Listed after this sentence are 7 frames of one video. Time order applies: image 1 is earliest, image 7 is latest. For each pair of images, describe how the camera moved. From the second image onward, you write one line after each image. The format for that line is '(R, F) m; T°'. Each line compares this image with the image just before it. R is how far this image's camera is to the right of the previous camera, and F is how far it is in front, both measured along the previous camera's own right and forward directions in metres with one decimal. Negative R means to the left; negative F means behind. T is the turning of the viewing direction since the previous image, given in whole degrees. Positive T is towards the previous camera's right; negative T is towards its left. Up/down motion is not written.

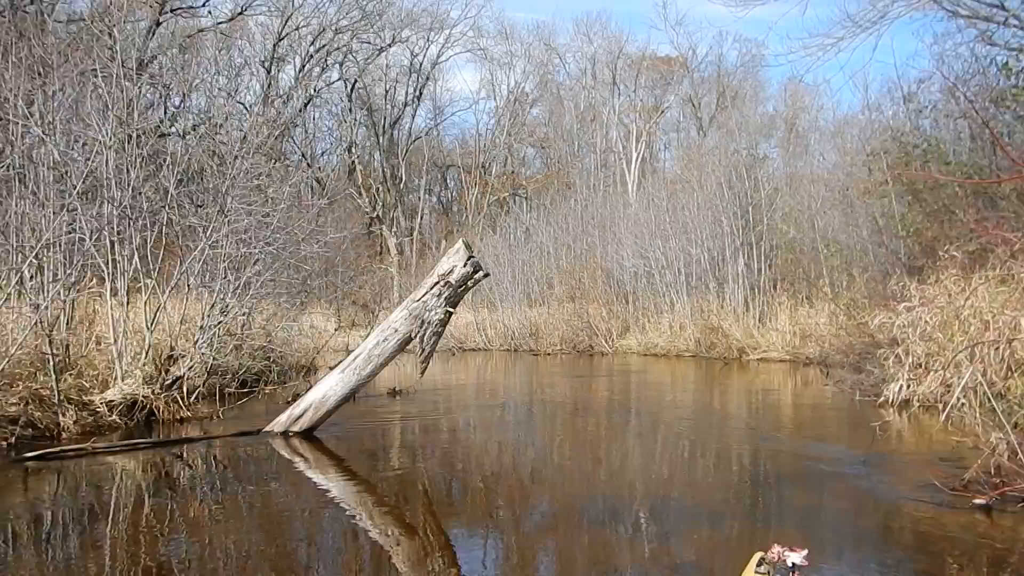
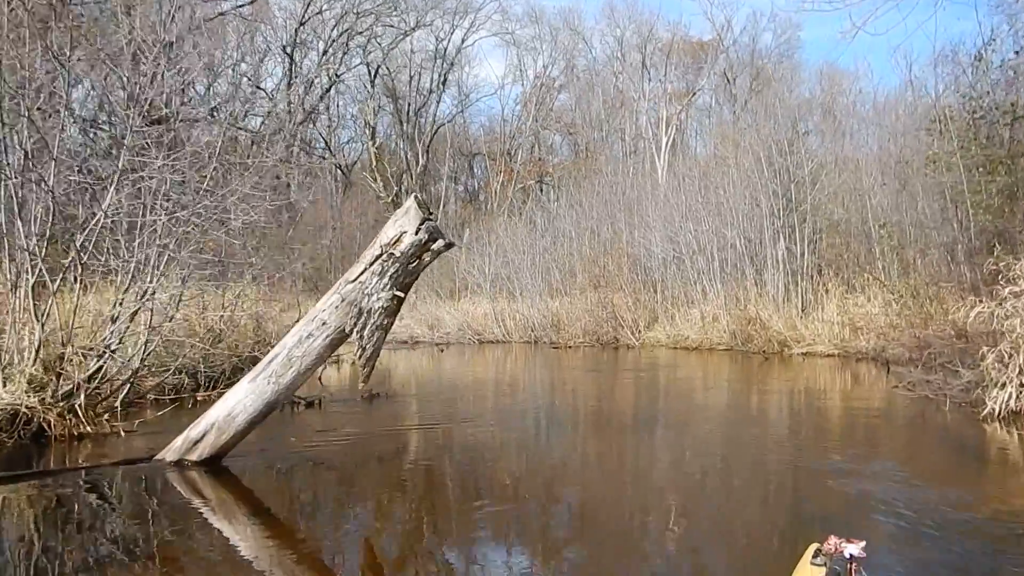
(+0.1, +0.7) m; -2°
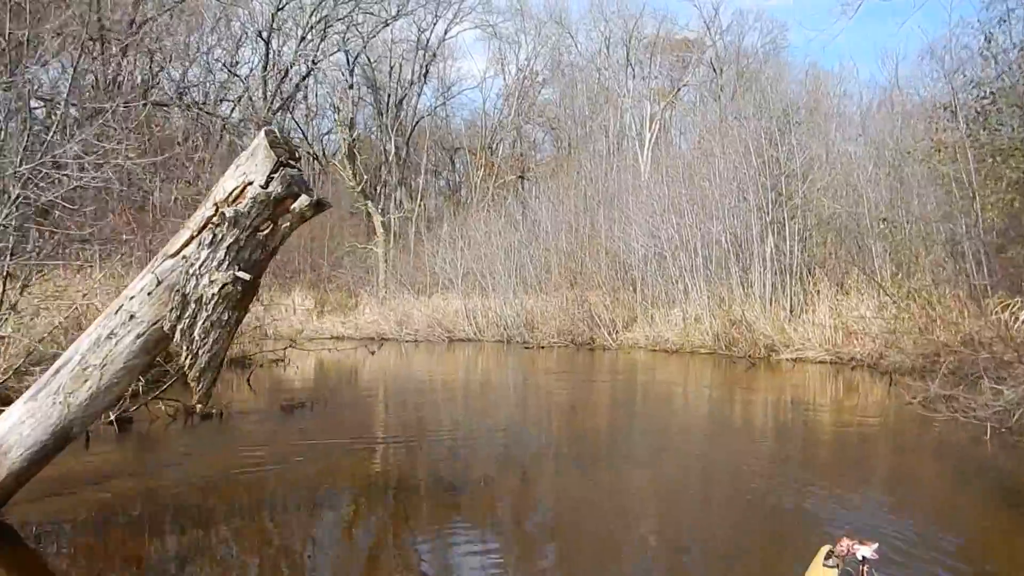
(+0.1, +0.6) m; +1°
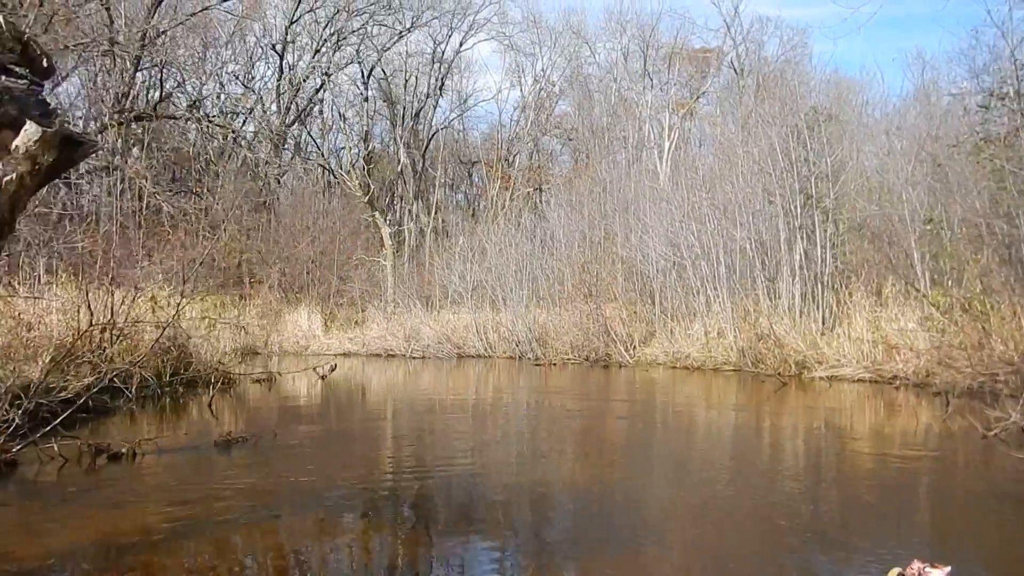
(+0.1, +0.5) m; -2°
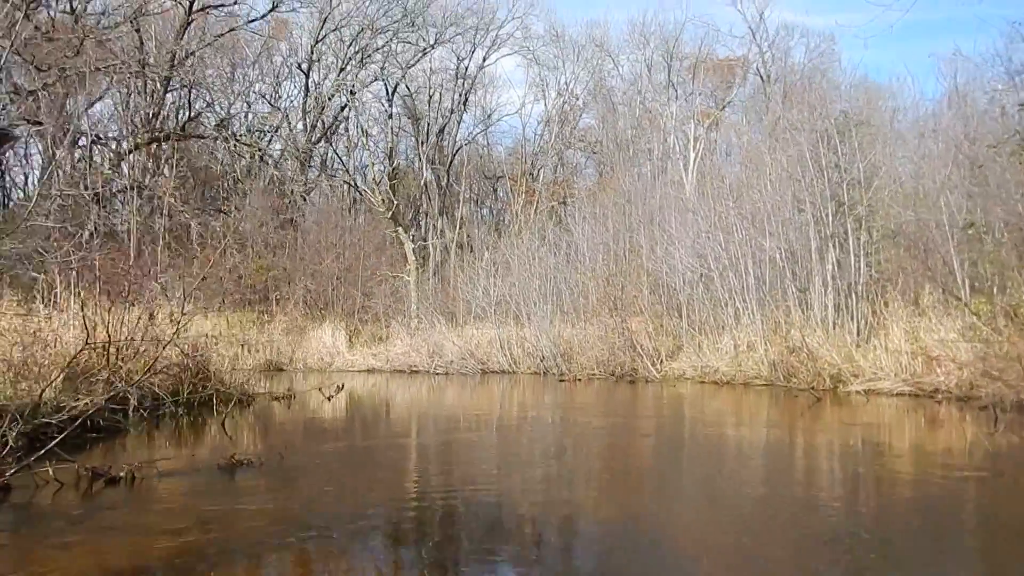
(0.0, +0.2) m; -2°
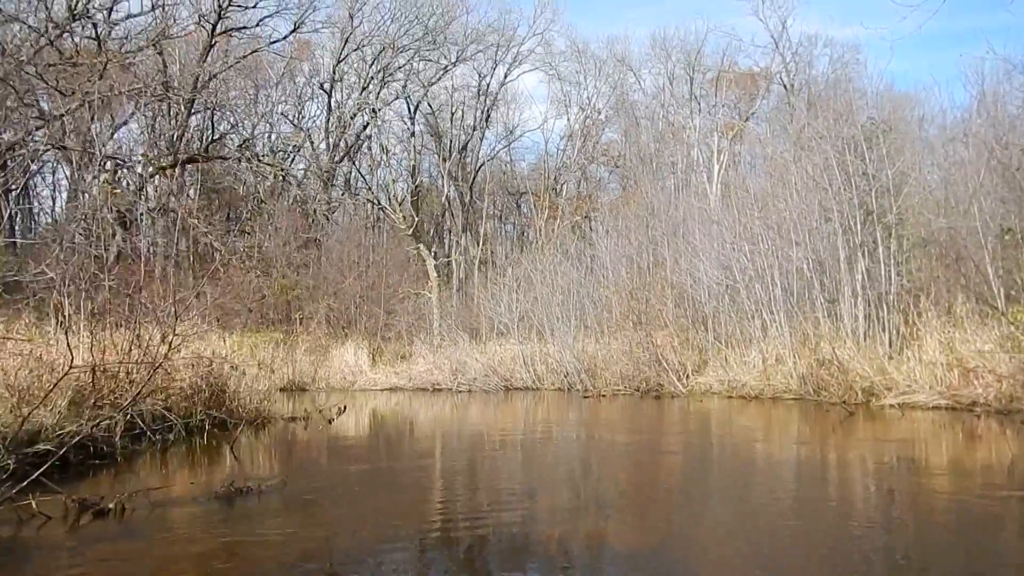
(0.0, +0.1) m; -2°
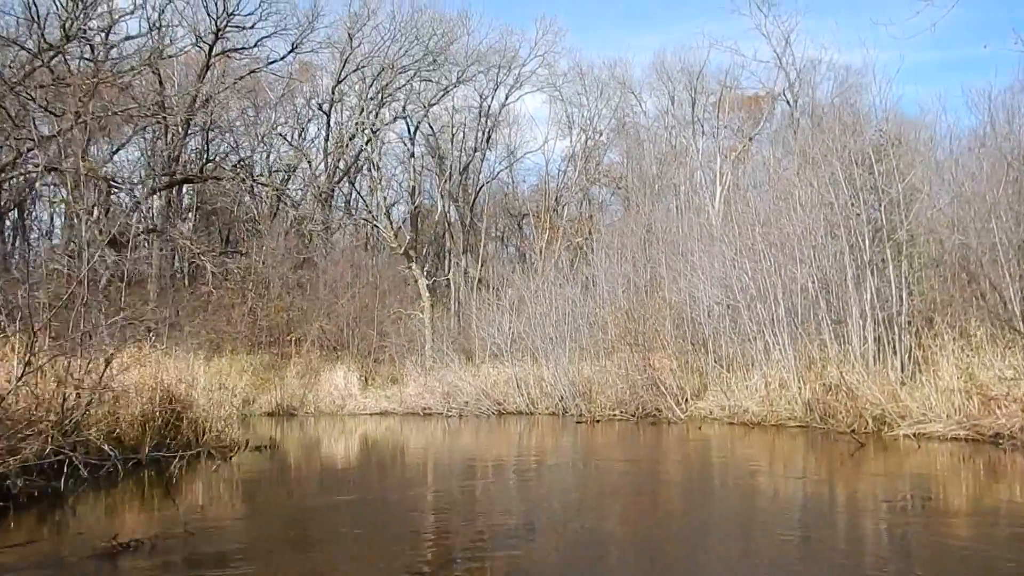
(+0.1, +0.4) m; 0°
